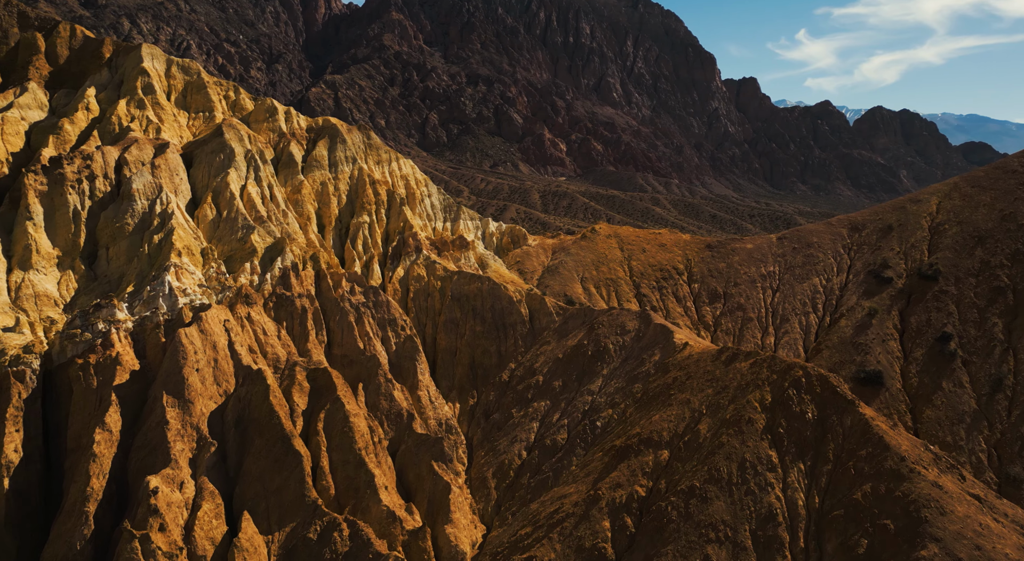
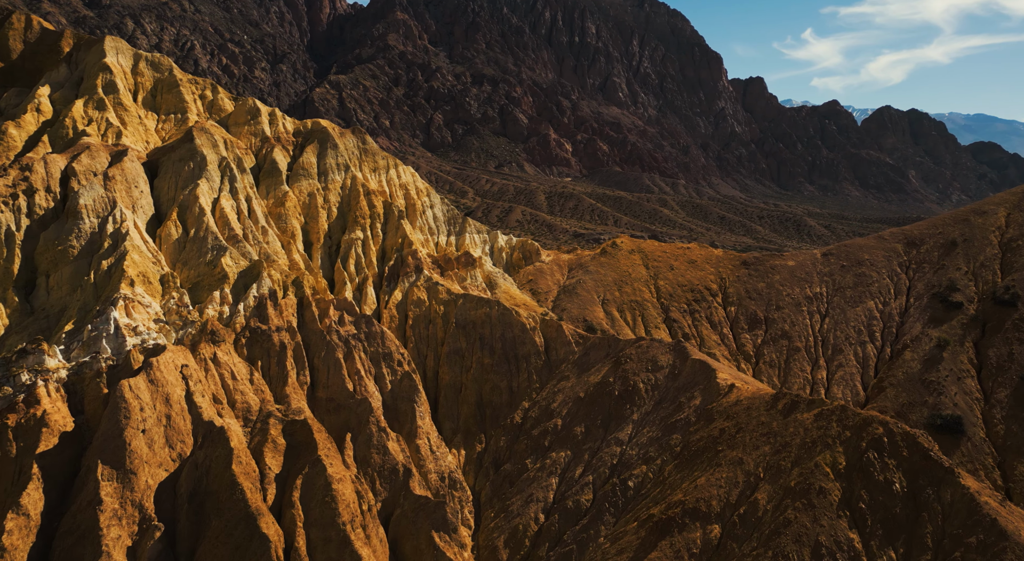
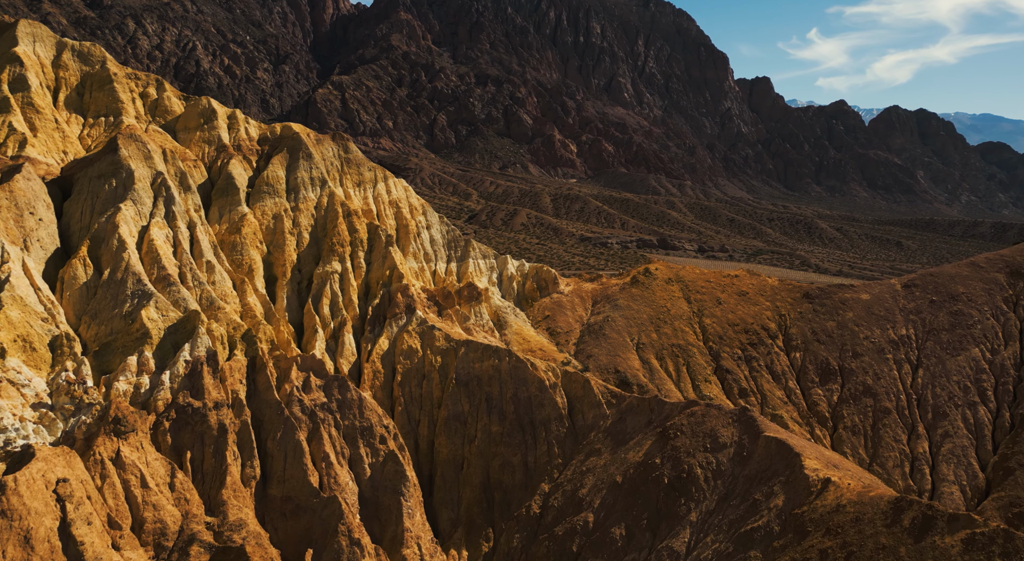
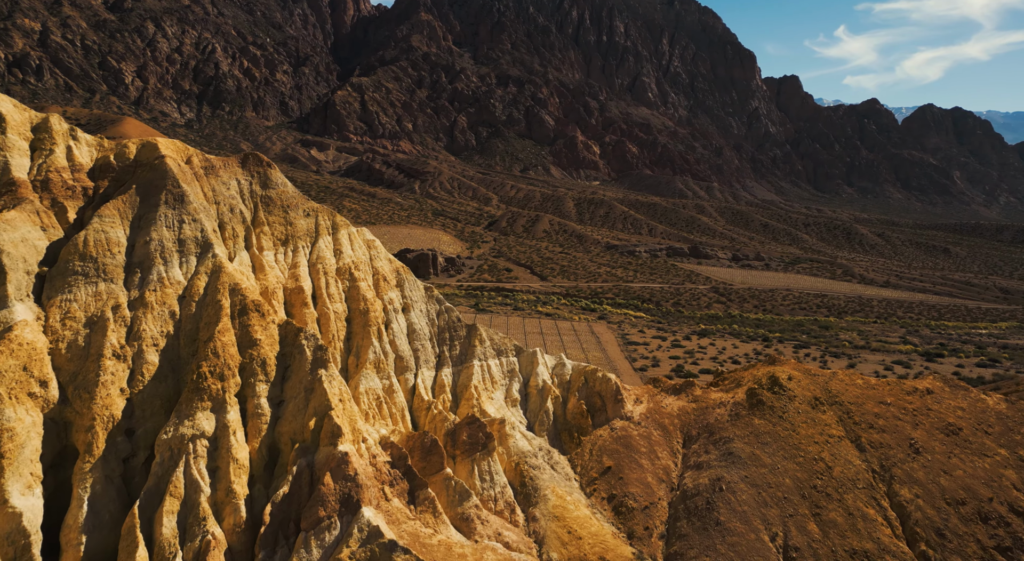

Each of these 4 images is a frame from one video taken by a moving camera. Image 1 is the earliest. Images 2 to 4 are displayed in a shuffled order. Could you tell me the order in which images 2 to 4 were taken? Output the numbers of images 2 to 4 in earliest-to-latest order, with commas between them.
2, 3, 4
